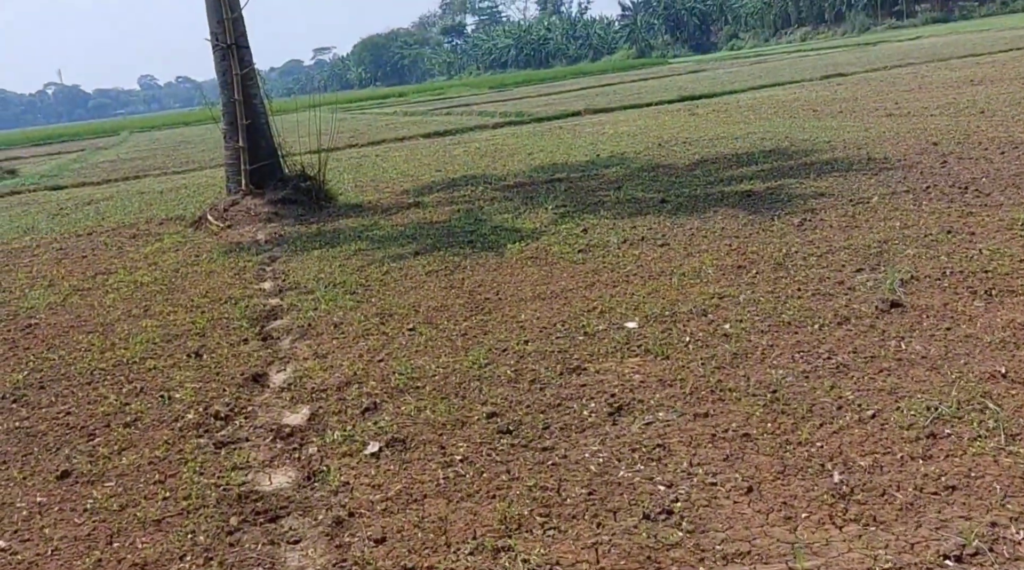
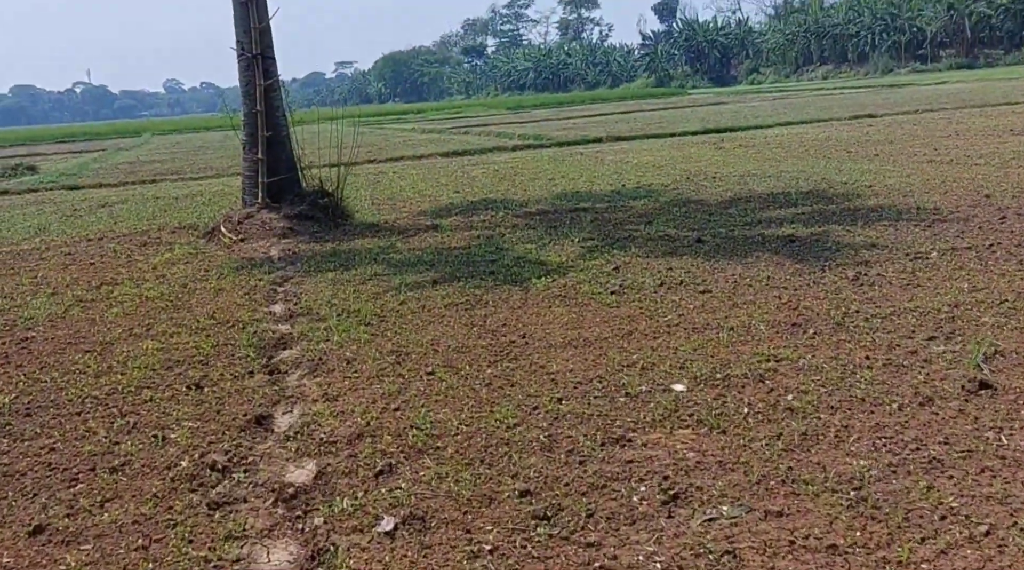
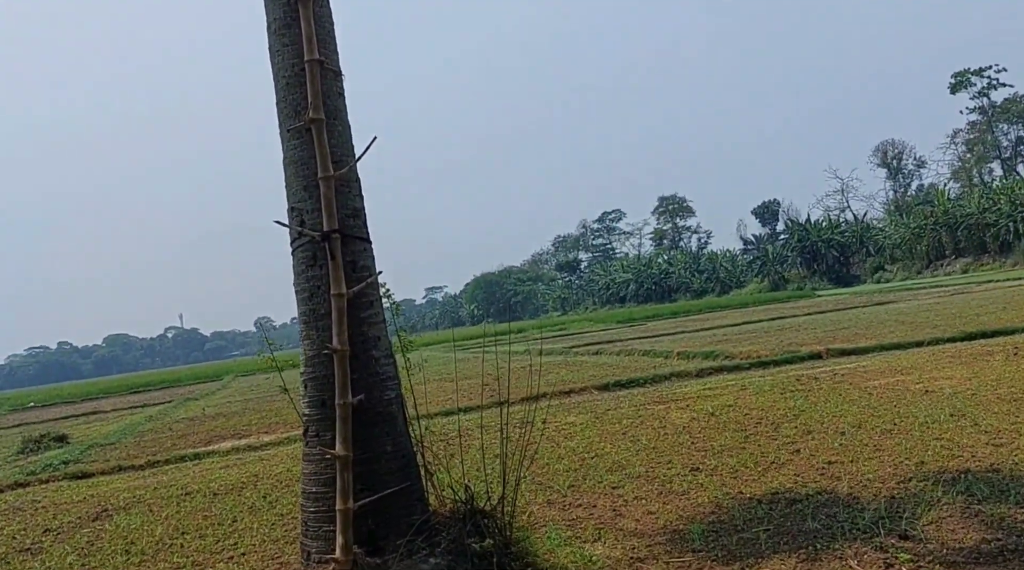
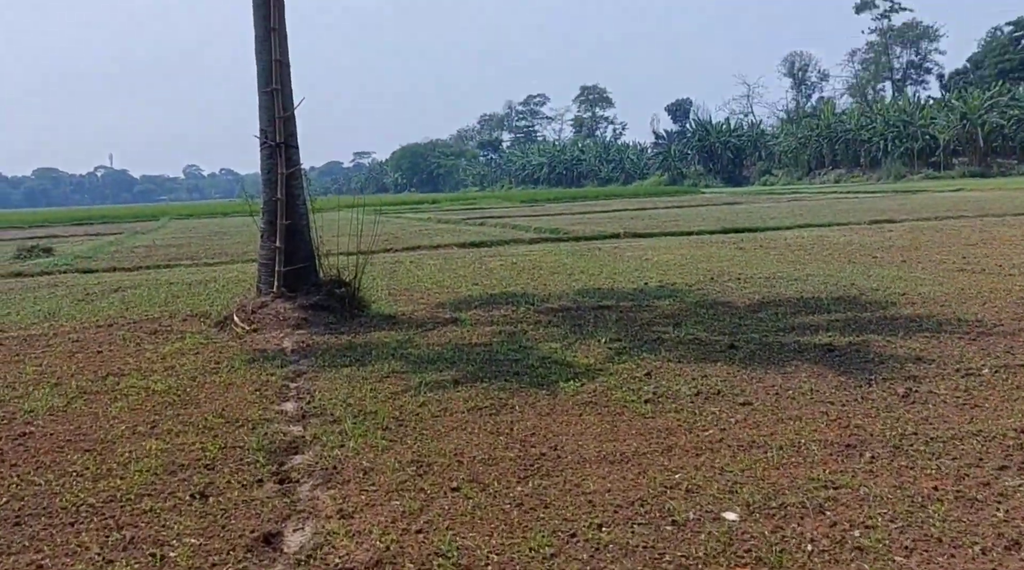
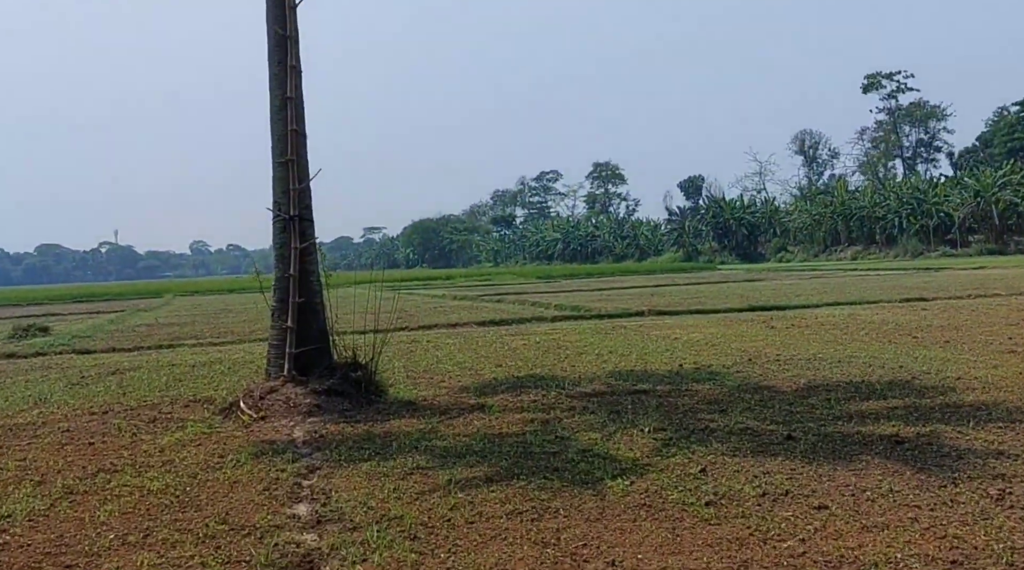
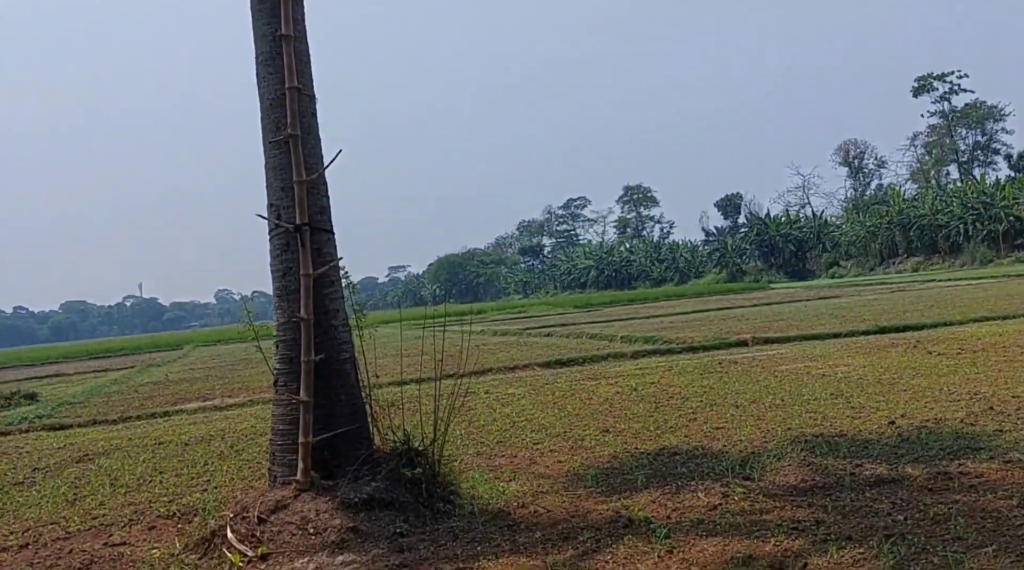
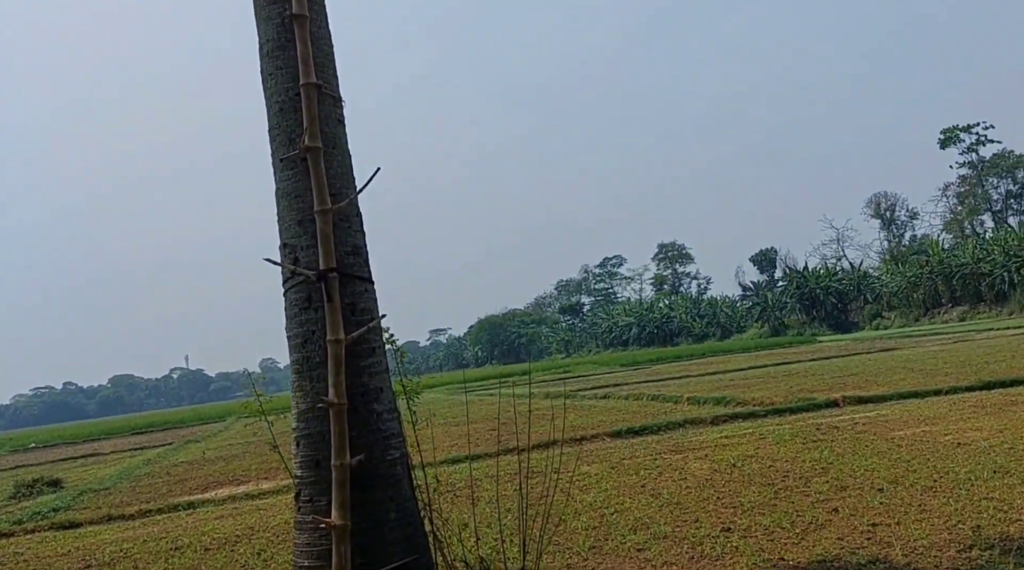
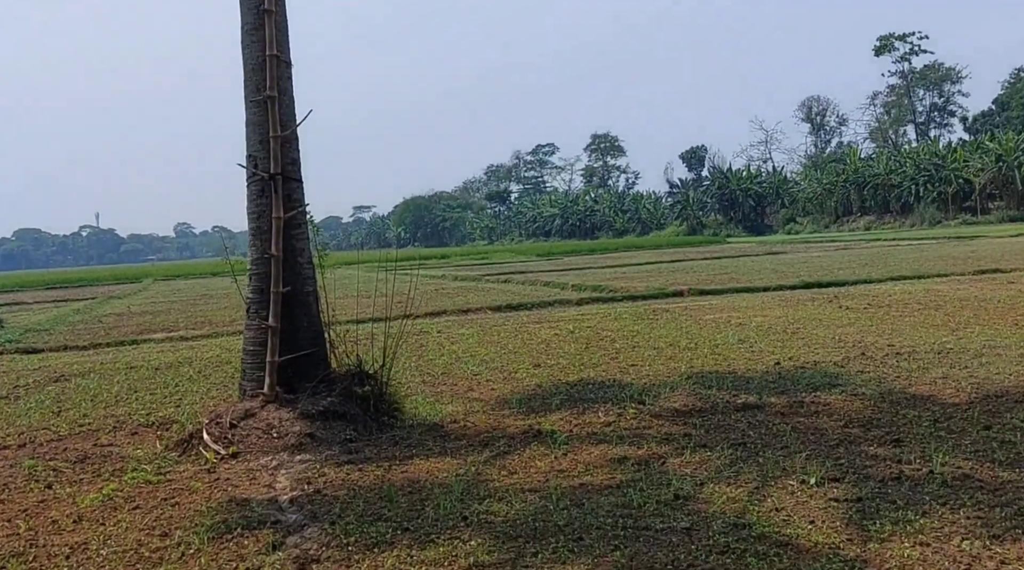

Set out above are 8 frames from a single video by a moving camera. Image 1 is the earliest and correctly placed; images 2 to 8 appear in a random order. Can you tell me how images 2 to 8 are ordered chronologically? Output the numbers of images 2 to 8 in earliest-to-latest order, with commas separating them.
2, 4, 5, 8, 6, 3, 7
